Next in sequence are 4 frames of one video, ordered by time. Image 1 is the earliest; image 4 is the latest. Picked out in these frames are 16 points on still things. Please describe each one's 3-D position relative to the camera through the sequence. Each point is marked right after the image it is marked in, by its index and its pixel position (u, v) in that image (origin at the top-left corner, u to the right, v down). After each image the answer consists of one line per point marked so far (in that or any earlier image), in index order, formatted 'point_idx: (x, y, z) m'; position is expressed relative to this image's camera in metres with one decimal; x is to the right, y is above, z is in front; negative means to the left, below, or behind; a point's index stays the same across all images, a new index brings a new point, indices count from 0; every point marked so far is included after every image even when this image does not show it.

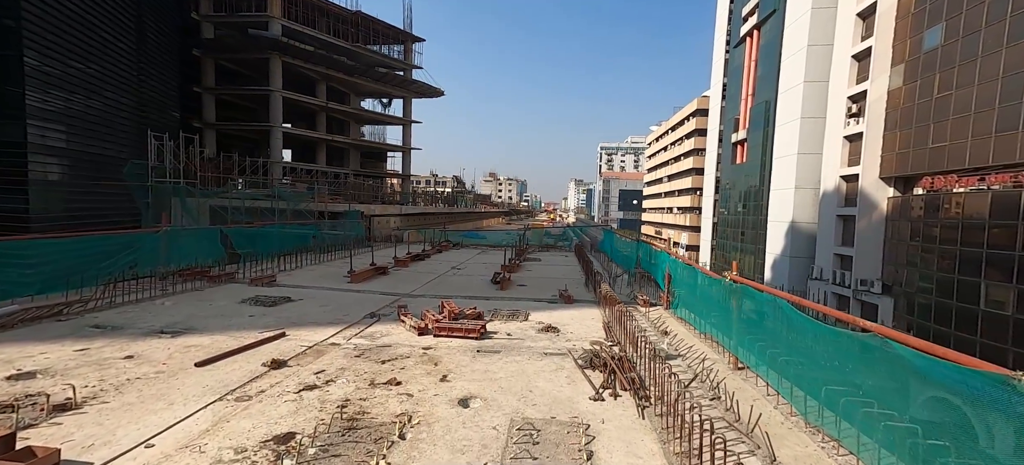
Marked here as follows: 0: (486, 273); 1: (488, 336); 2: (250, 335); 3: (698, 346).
0: (-0.9, -1.4, +15.4) m
1: (-0.4, -1.8, +7.9) m
2: (-4.2, -1.6, +7.4) m
3: (+3.0, -1.8, +7.4) m
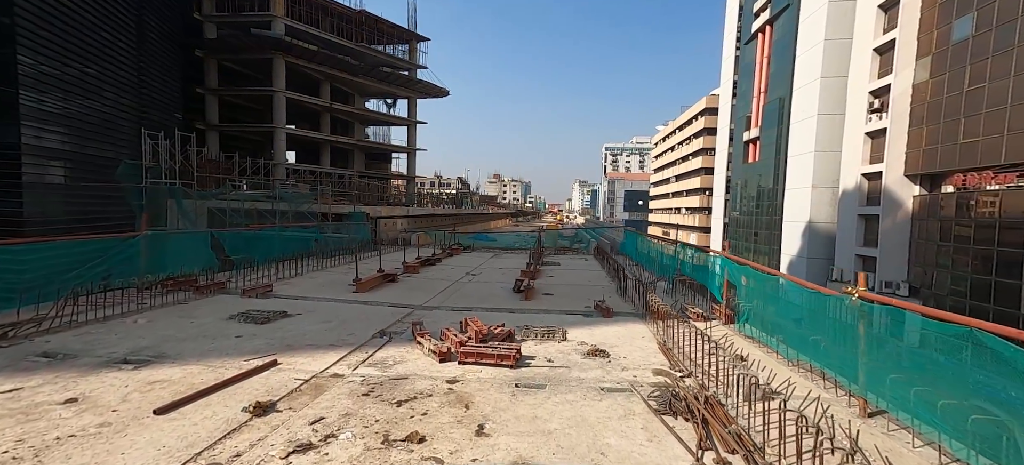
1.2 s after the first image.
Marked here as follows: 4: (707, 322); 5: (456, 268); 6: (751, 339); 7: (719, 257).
0: (-0.2, -1.5, +13.9) m
1: (+0.2, -1.8, +6.5) m
2: (-3.6, -1.7, +6.0) m
3: (+3.6, -1.9, +5.9) m
4: (+3.8, -1.7, +9.0) m
5: (-2.1, -1.3, +16.9) m
6: (+4.0, -1.8, +7.8) m
7: (+4.1, -0.5, +9.2) m
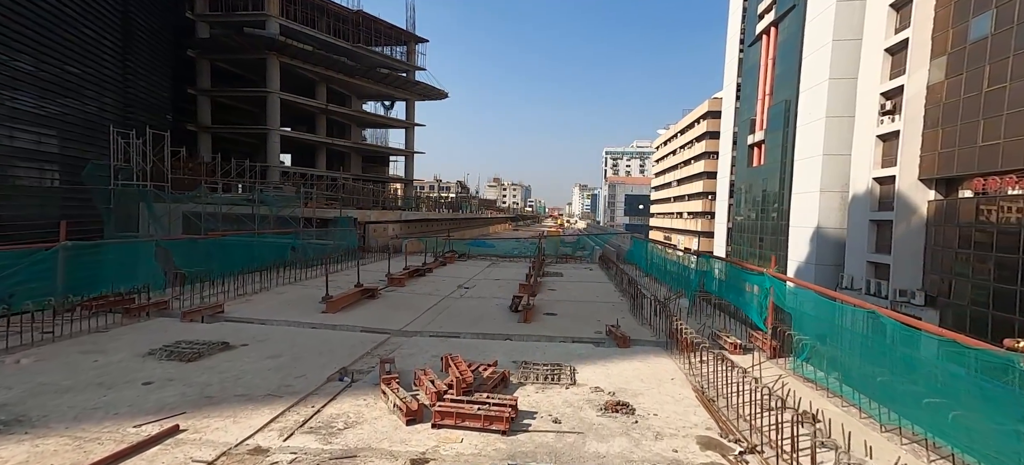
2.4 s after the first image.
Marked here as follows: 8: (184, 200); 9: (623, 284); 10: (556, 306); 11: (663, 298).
0: (-0.3, -1.7, +12.3) m
1: (+0.1, -2.0, +4.8) m
2: (-3.7, -1.9, +4.3) m
3: (+3.5, -2.0, +4.2) m
4: (+3.7, -1.9, +7.3) m
5: (-2.2, -1.5, +15.3) m
6: (+3.9, -2.0, +6.1) m
7: (+4.1, -0.7, +7.5) m
8: (-13.7, +1.3, +19.2) m
9: (+3.3, -1.5, +13.6) m
10: (+1.0, -1.7, +10.8) m
11: (+3.4, -1.5, +10.7) m
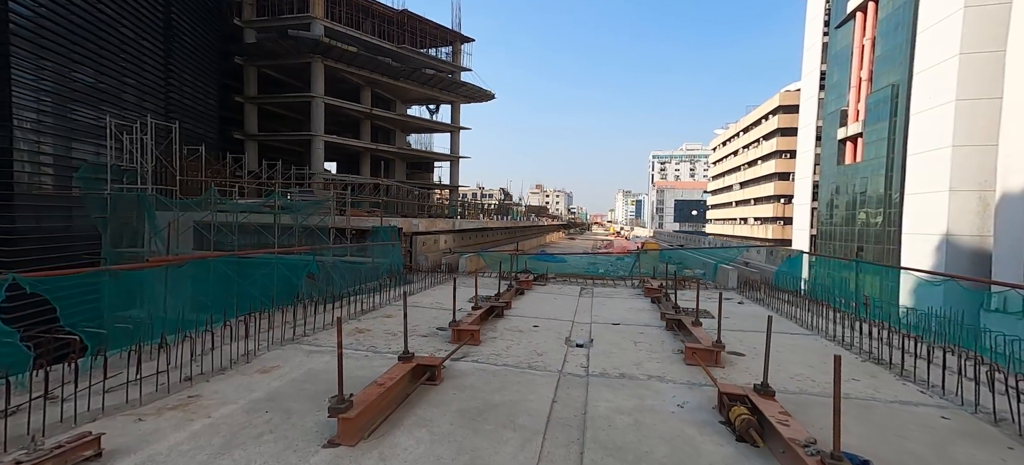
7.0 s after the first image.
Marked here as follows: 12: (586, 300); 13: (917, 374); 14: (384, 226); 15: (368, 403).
0: (+2.2, -2.0, +6.5) m
1: (+1.9, -2.2, -1.0) m
2: (-1.9, -2.1, -1.2) m
3: (+5.3, -2.2, -1.9) m
4: (+5.7, -2.2, +1.2) m
5: (+0.6, -1.9, +9.6) m
6: (+5.9, -2.2, 0.0) m
7: (+6.1, -0.9, +1.4) m
8: (-10.5, +0.8, +14.6) m
9: (+5.9, -1.9, +7.5) m
10: (+3.3, -2.0, +4.9) m
11: (+5.8, -1.8, +4.6) m
12: (+2.2, -1.9, +13.2) m
13: (+5.7, -1.9, +6.7) m
14: (-4.9, +0.2, +17.9) m
15: (-1.5, -1.8, +4.7) m
